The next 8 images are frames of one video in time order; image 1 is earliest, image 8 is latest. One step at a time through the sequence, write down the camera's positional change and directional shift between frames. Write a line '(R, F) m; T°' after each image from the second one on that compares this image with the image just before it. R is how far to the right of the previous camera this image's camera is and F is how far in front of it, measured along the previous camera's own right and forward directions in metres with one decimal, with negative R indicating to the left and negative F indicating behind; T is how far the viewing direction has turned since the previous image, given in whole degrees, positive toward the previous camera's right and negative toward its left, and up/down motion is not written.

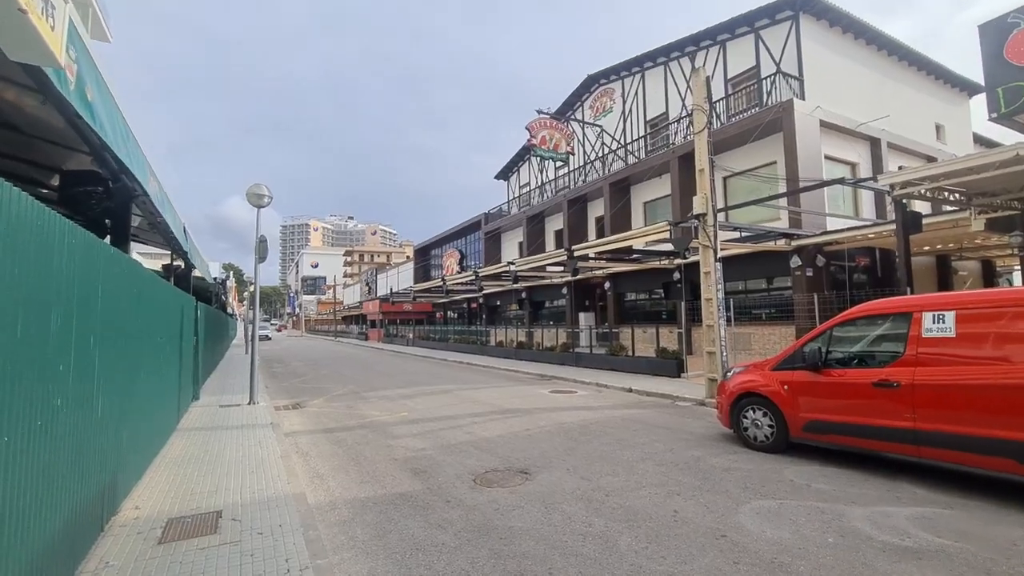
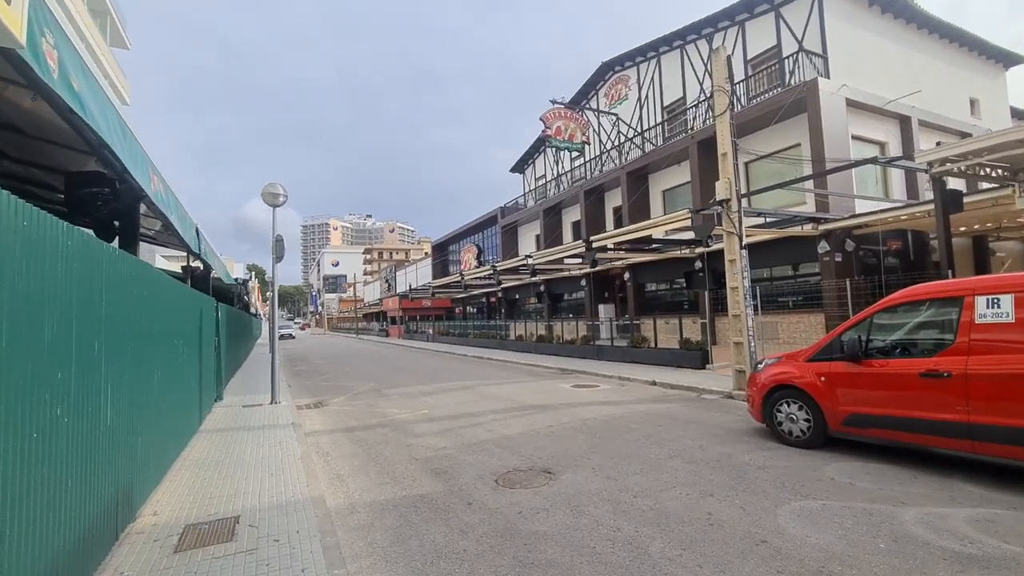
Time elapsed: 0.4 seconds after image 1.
(0.0, +0.2) m; -2°
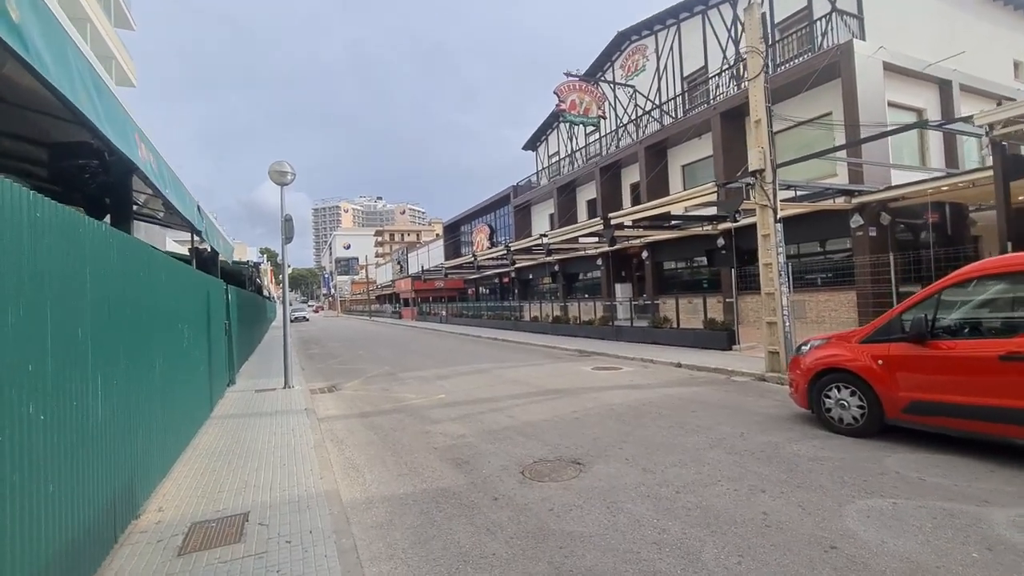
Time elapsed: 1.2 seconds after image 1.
(-0.2, +0.5) m; -1°
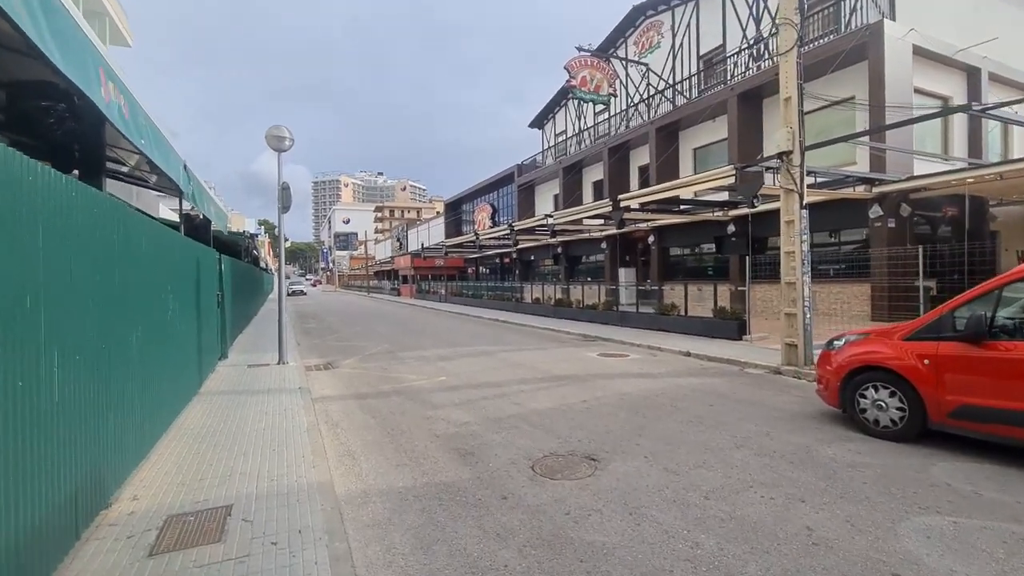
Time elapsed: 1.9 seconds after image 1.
(-0.2, +0.5) m; 0°
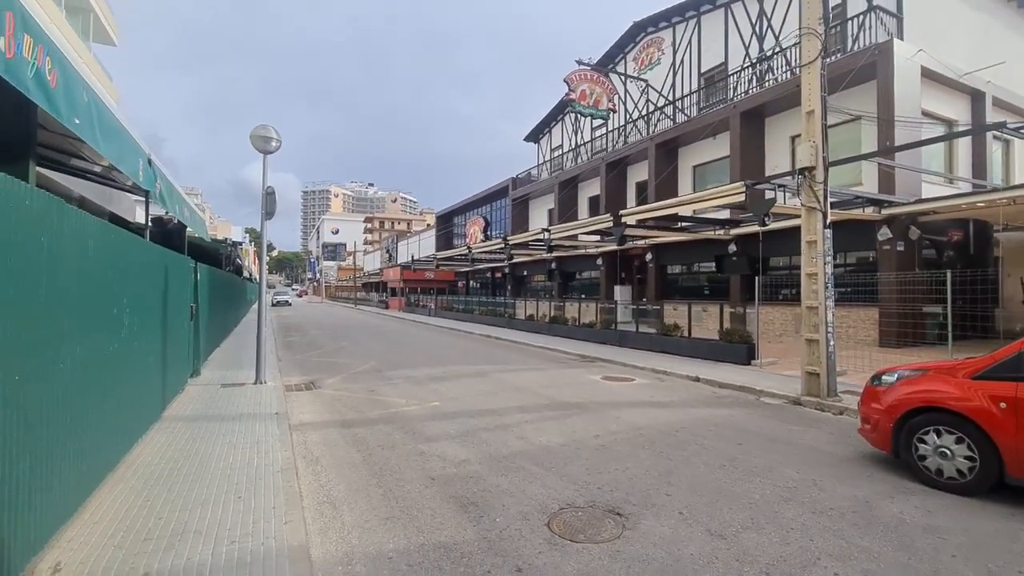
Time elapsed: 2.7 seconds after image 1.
(-0.2, +0.8) m; +1°
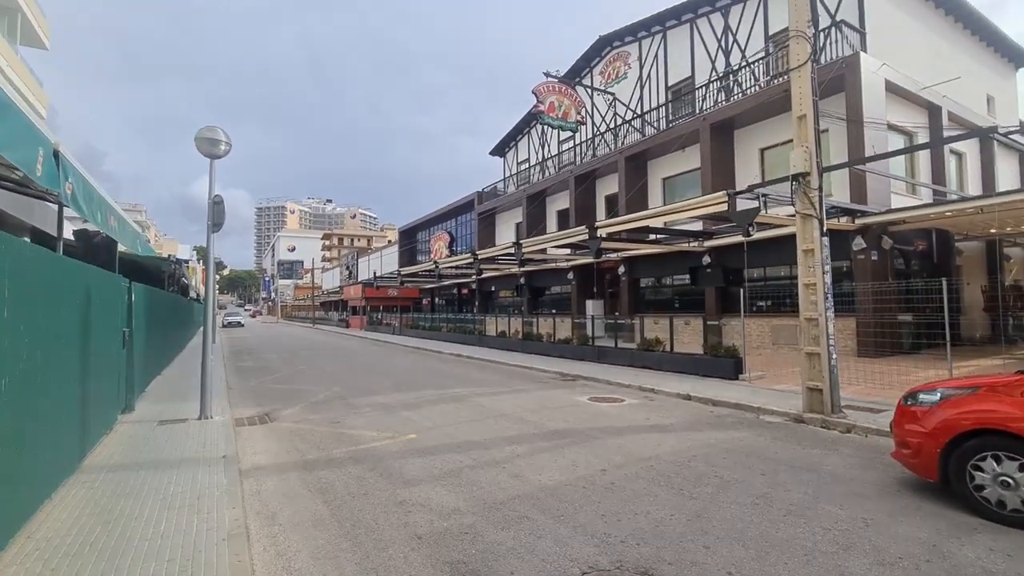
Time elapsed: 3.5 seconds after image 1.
(-0.3, +0.8) m; +4°
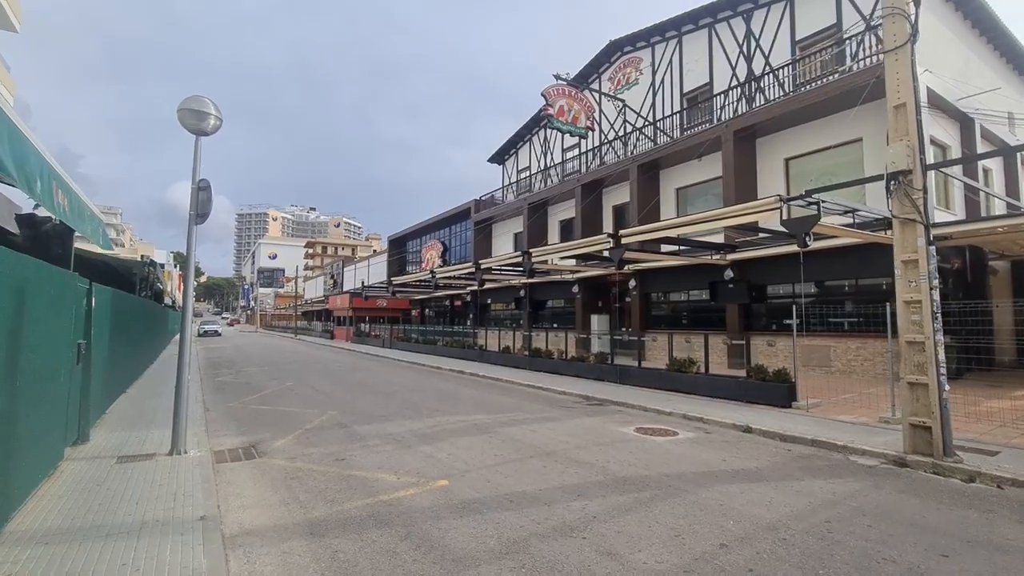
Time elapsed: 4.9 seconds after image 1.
(-1.0, +1.5) m; +2°
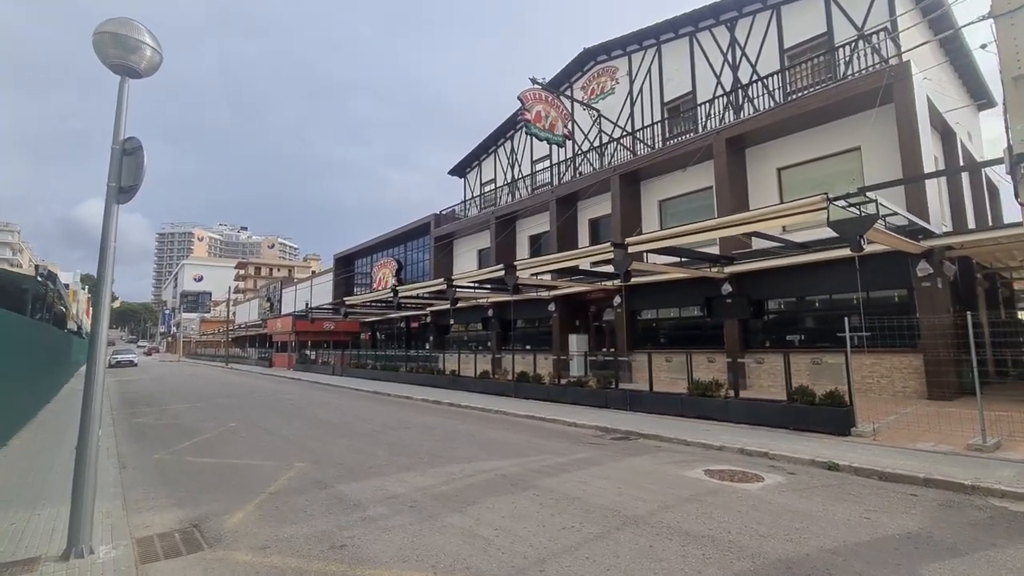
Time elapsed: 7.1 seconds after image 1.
(-1.4, +2.0) m; +7°
